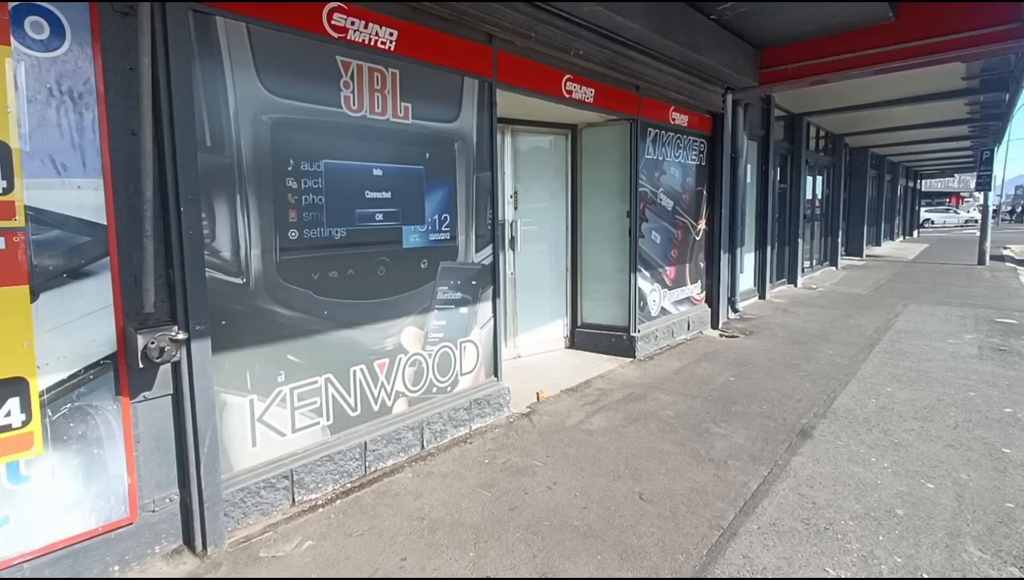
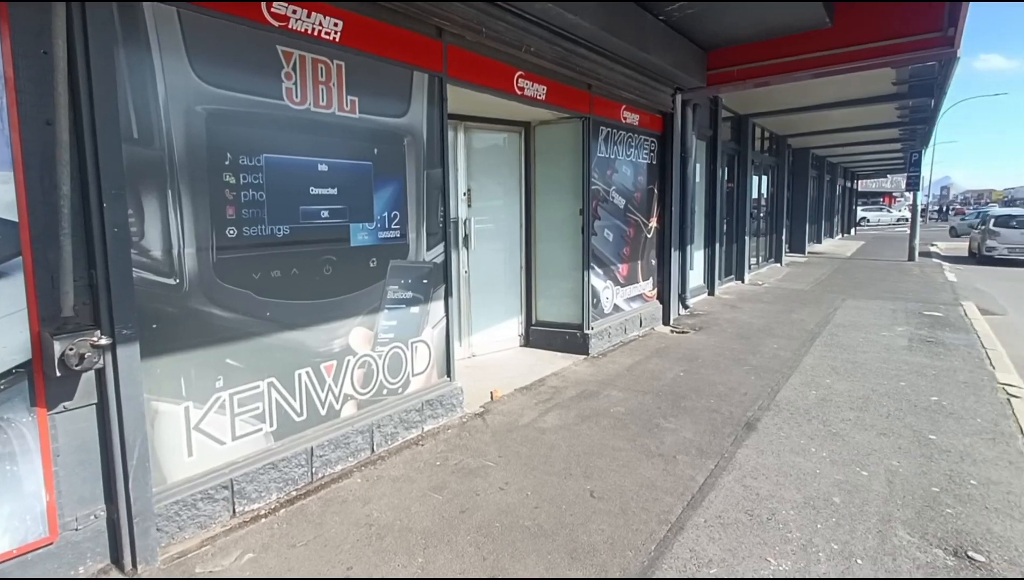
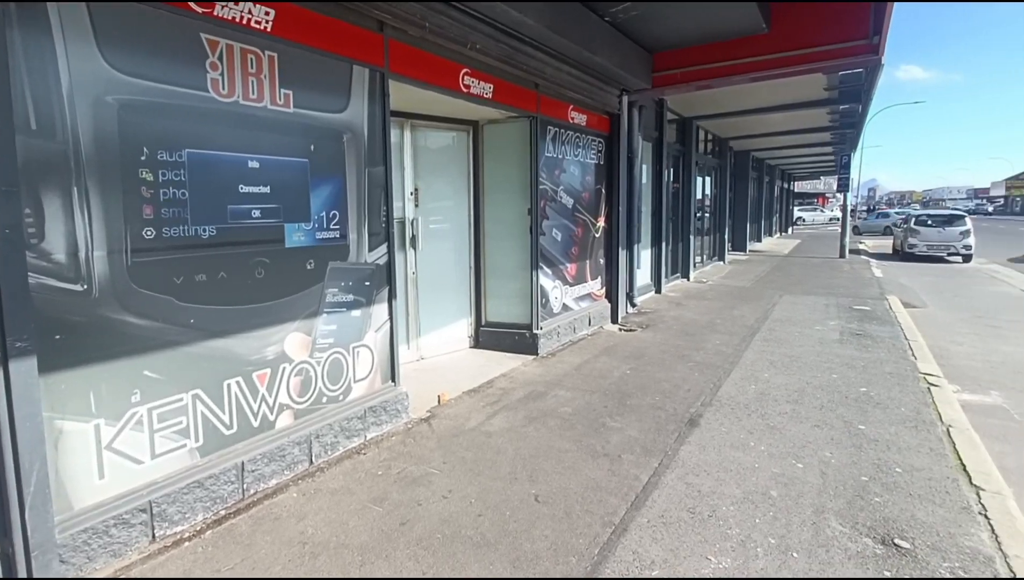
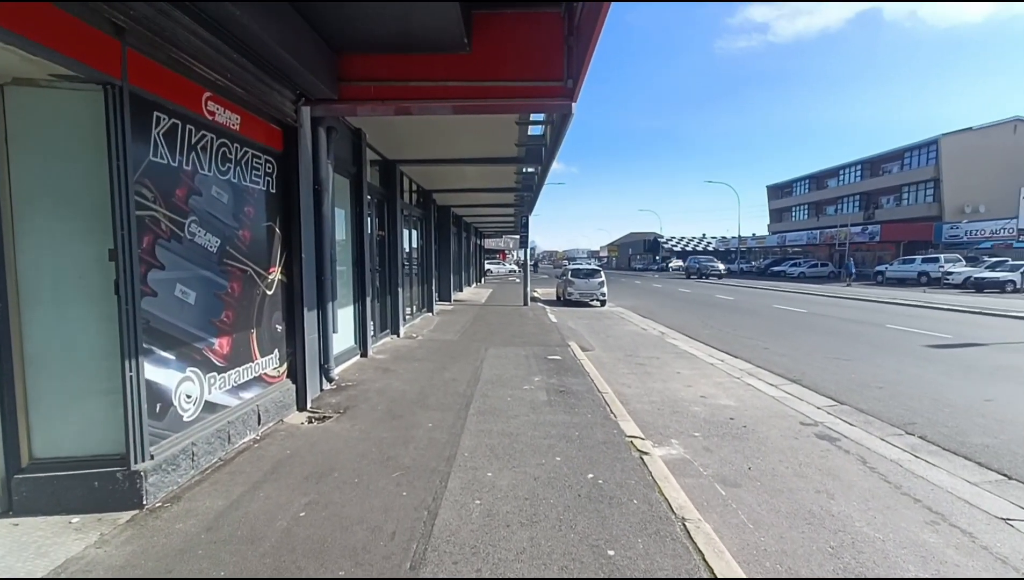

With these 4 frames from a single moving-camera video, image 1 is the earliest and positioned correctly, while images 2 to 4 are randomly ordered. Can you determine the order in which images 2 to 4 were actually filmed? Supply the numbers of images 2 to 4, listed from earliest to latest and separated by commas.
2, 3, 4
